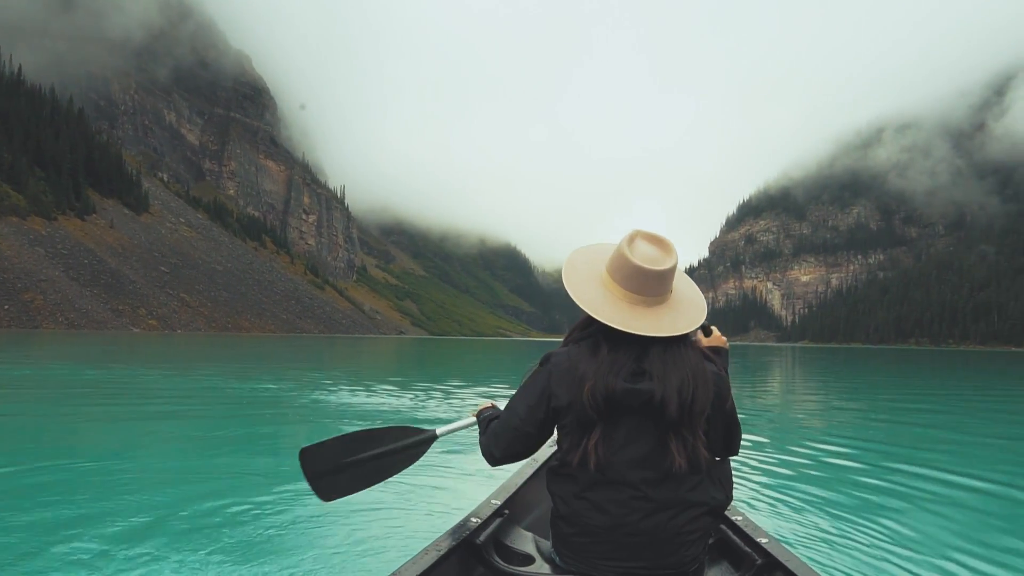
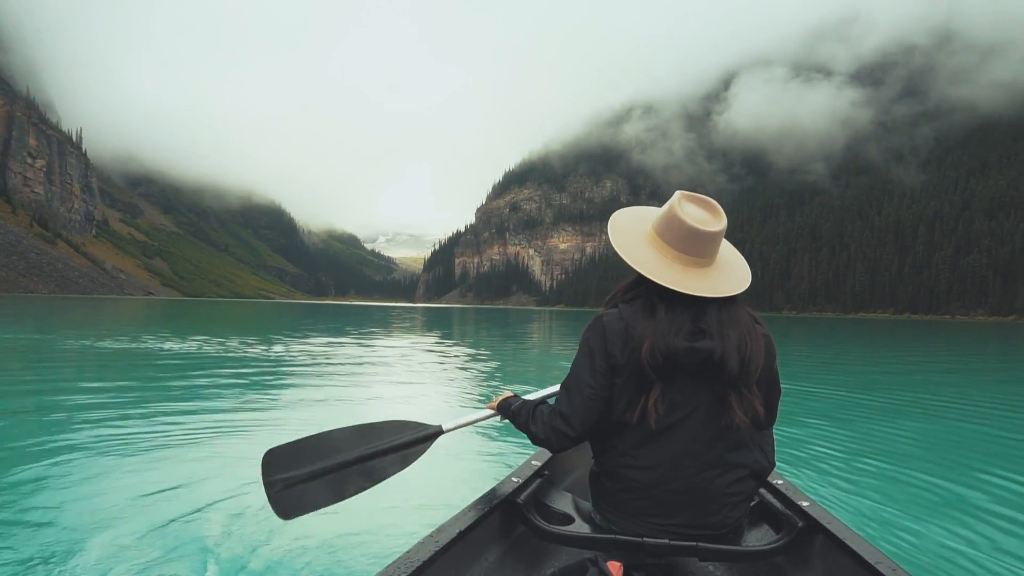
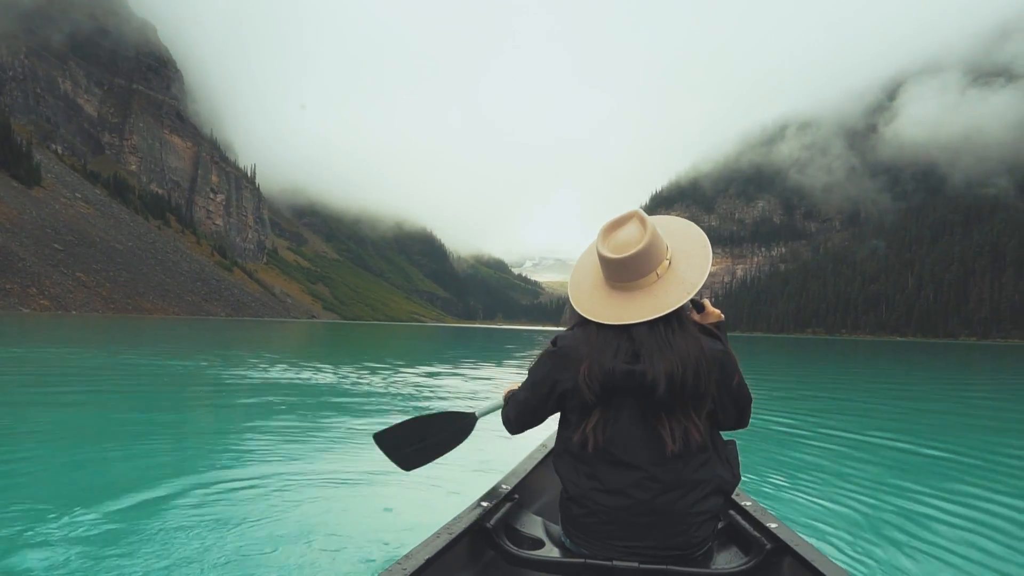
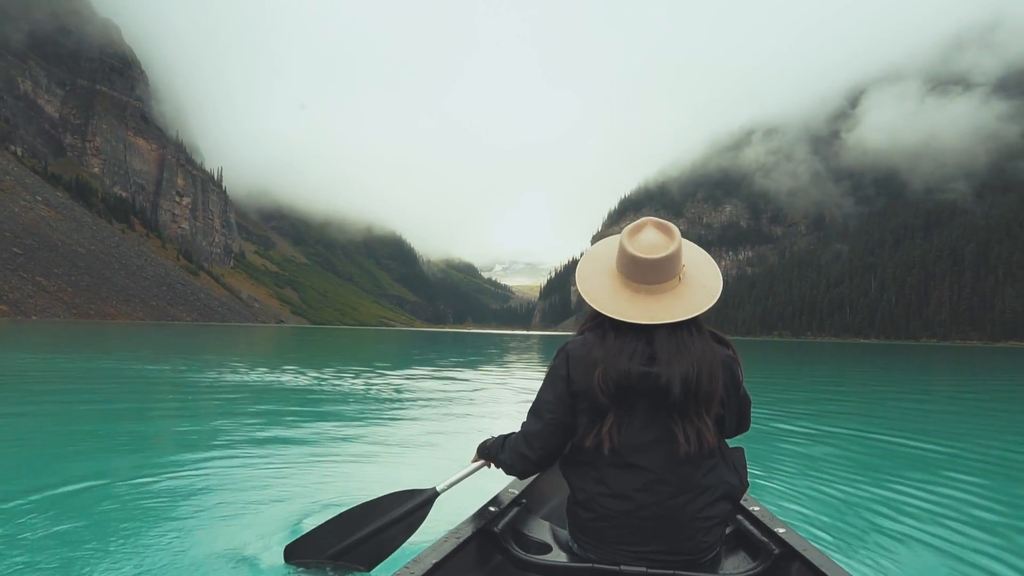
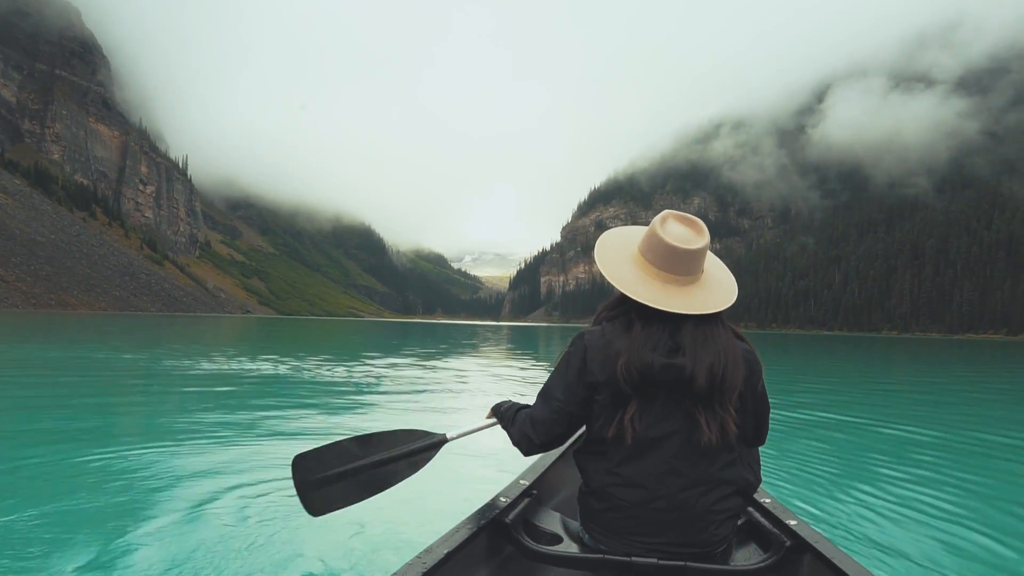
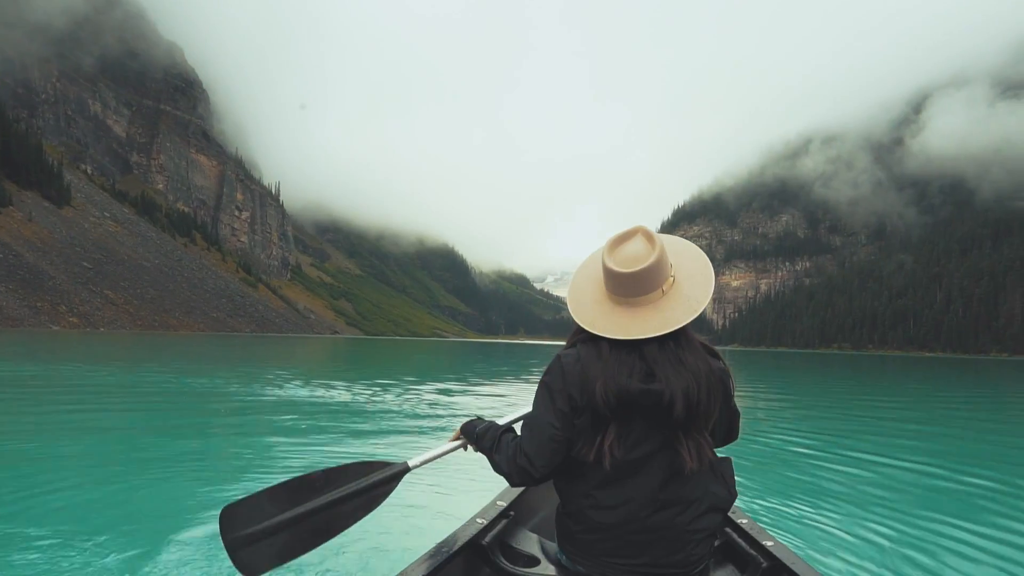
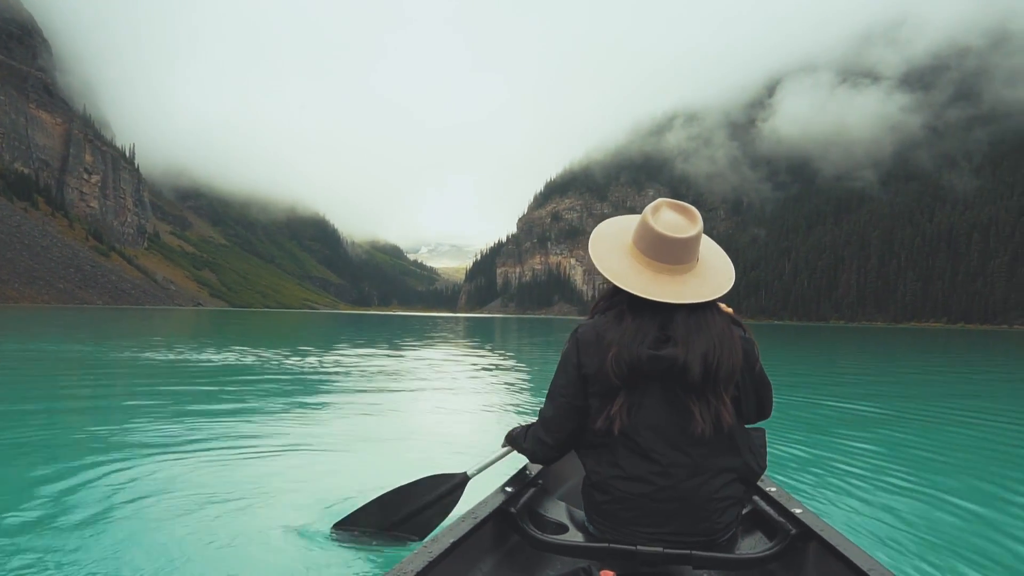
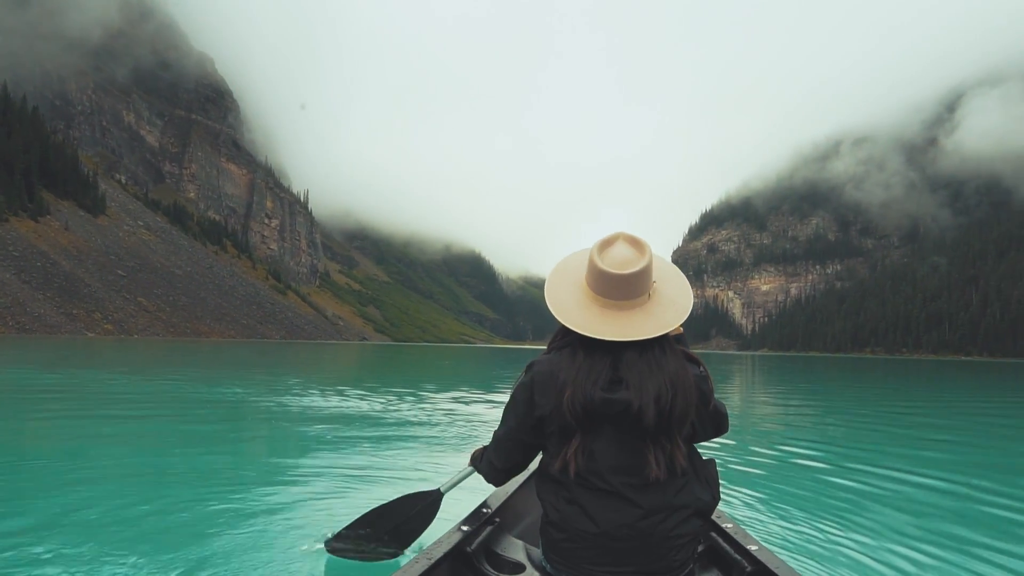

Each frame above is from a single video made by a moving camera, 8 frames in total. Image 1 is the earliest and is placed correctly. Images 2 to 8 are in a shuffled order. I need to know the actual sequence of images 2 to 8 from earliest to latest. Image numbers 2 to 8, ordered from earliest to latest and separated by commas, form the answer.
8, 6, 3, 4, 5, 7, 2
